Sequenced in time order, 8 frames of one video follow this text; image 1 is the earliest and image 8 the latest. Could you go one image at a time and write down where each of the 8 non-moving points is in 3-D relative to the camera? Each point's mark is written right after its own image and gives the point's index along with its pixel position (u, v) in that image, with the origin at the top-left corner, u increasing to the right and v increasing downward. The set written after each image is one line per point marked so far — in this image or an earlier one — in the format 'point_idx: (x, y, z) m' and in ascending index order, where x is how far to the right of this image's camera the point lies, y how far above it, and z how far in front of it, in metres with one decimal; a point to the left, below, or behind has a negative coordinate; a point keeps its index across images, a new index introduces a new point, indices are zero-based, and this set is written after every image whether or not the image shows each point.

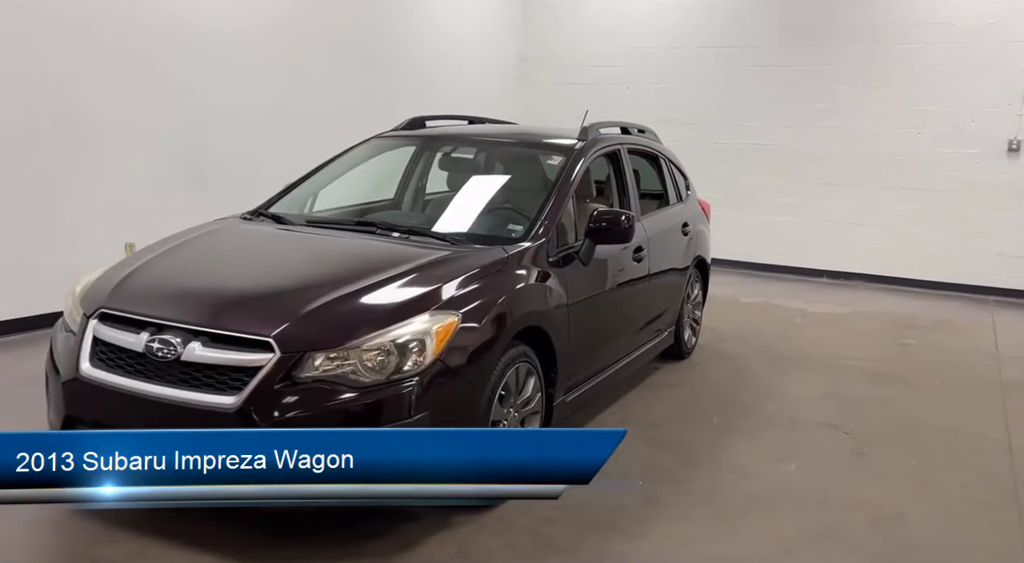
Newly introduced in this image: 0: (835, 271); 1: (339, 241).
0: (+3.9, +0.1, +9.1) m
1: (-0.7, +0.2, +3.0) m
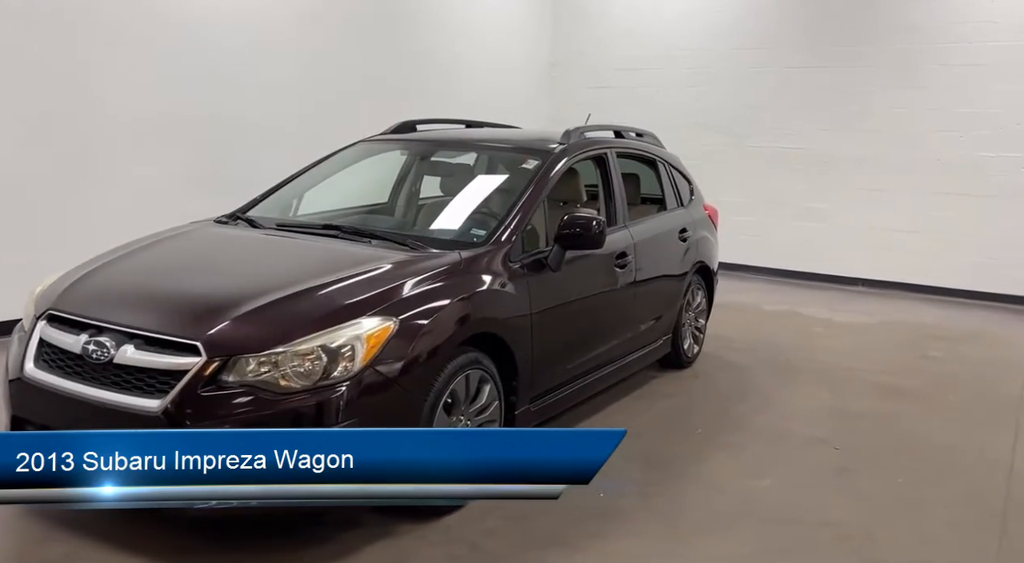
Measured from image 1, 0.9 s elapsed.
0: (+4.1, 0.0, +8.8) m
1: (-0.8, +0.2, +3.0) m
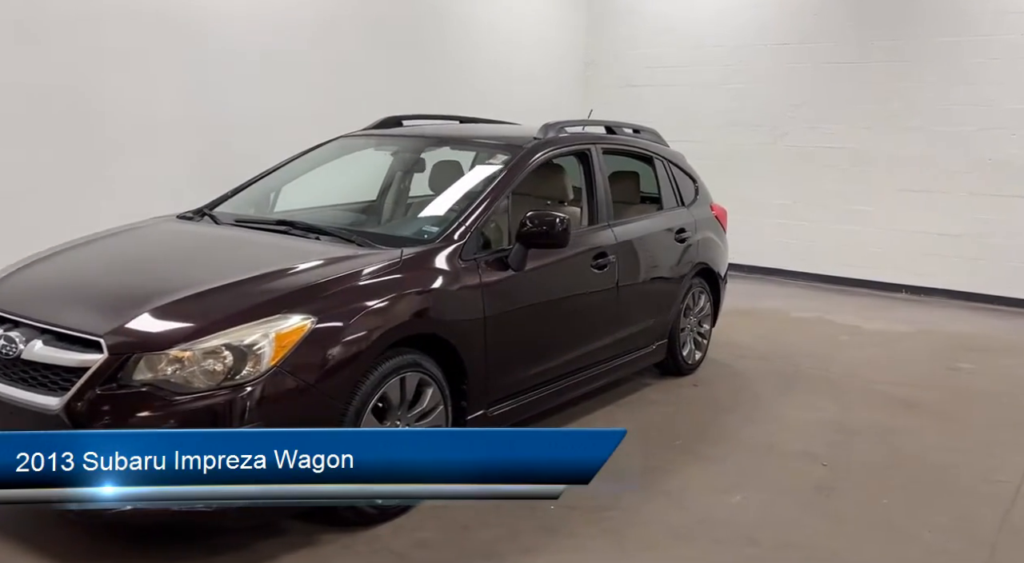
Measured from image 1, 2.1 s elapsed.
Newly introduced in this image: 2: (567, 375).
0: (+4.3, 0.0, +8.3) m
1: (-1.0, +0.2, +3.0) m
2: (+0.3, -0.4, +3.7) m
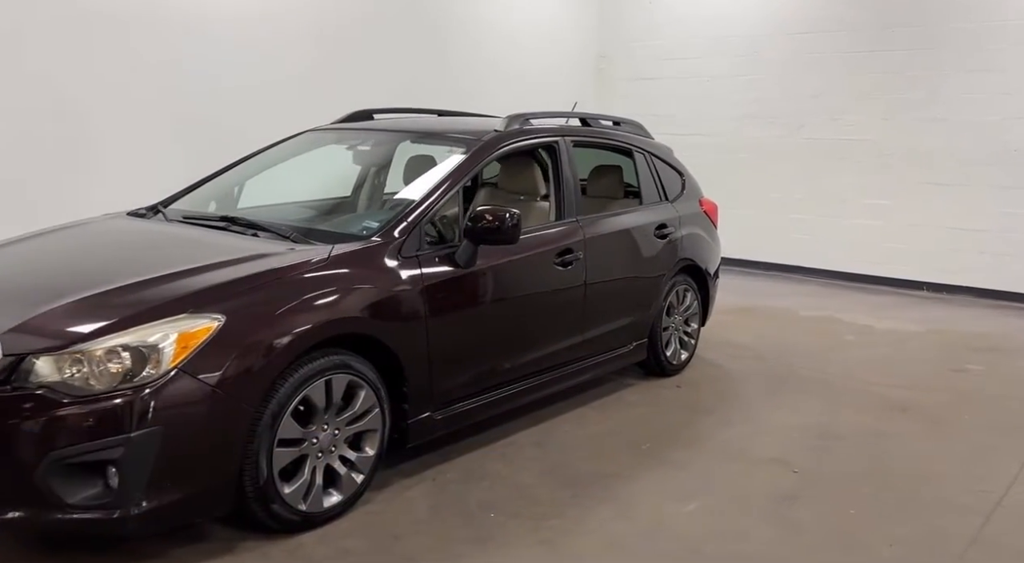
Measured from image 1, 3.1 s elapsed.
0: (+4.4, 0.0, +8.0) m
1: (-1.2, +0.2, +2.9) m
2: (+0.1, -0.4, +3.5) m
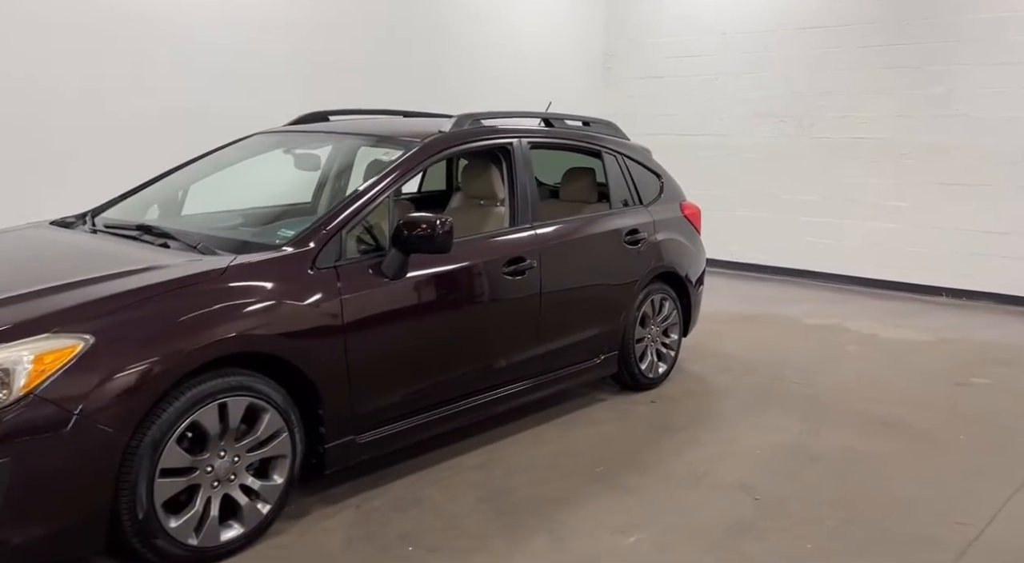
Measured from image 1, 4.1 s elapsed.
0: (+4.3, -0.1, +7.6) m
1: (-1.4, +0.1, +2.7) m
2: (-0.1, -0.5, +3.3) m
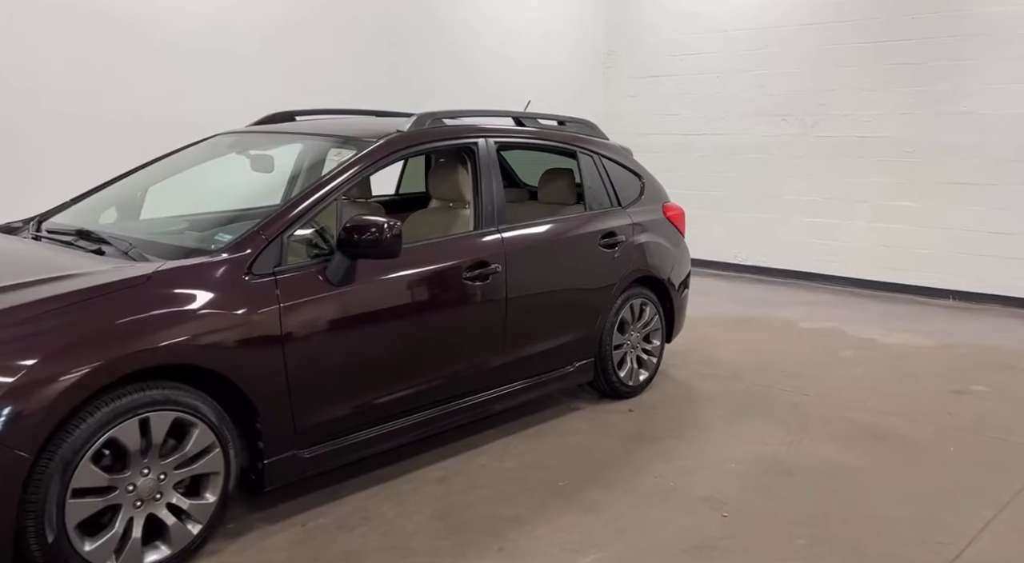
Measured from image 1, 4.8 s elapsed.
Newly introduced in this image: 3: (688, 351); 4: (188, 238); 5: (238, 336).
0: (+4.2, -0.1, +7.4) m
1: (-1.6, +0.1, +2.6) m
2: (-0.3, -0.5, +3.2) m
3: (+1.2, -0.5, +5.3) m
4: (-1.1, +0.2, +2.8) m
5: (-0.8, -0.2, +2.4) m
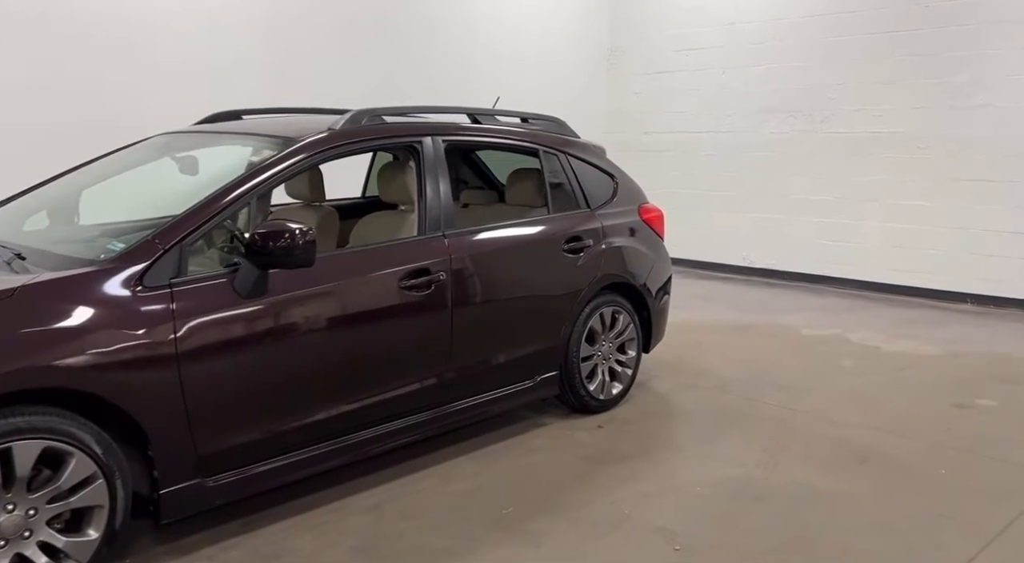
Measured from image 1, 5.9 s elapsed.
0: (+4.2, -0.1, +7.0) m
1: (-1.8, +0.1, +2.4) m
2: (-0.5, -0.5, +2.9) m
3: (+1.0, -0.5, +5.1) m
4: (-1.3, +0.1, +2.5) m
5: (-1.1, -0.2, +2.2) m
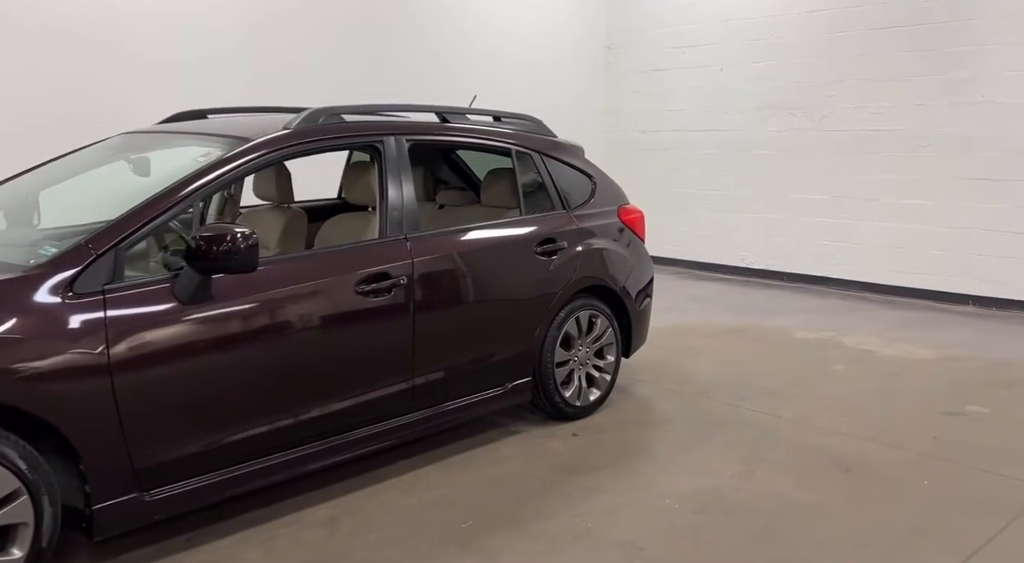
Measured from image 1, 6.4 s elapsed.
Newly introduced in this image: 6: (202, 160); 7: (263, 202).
0: (+4.1, -0.1, +6.9) m
1: (-2.0, 0.0, +2.3) m
2: (-0.6, -0.5, +2.8) m
3: (+0.9, -0.5, +4.9) m
4: (-1.5, +0.1, +2.5) m
5: (-1.2, -0.2, +2.1) m
6: (-1.0, +0.4, +2.7) m
7: (-1.2, +0.4, +3.9) m
